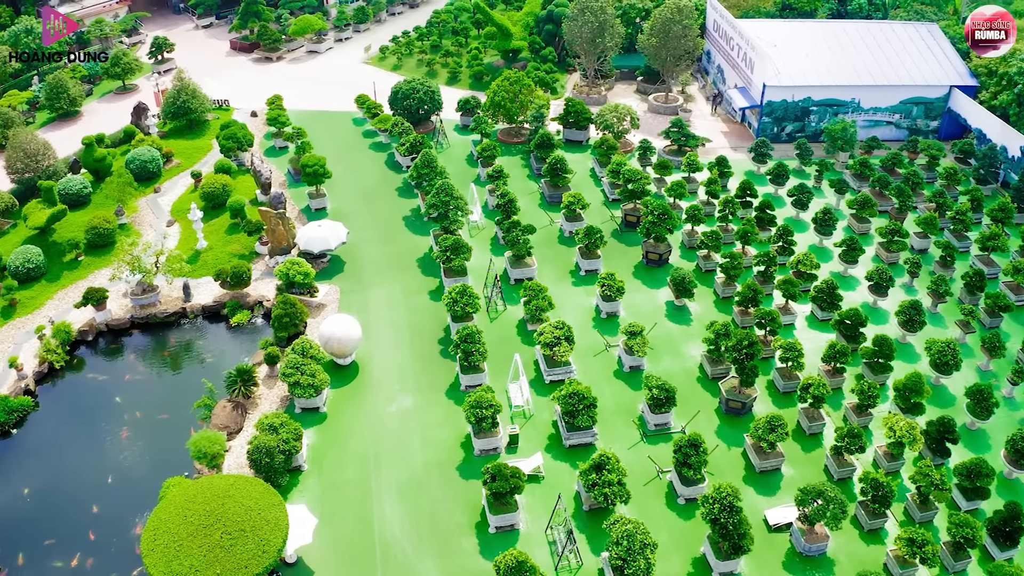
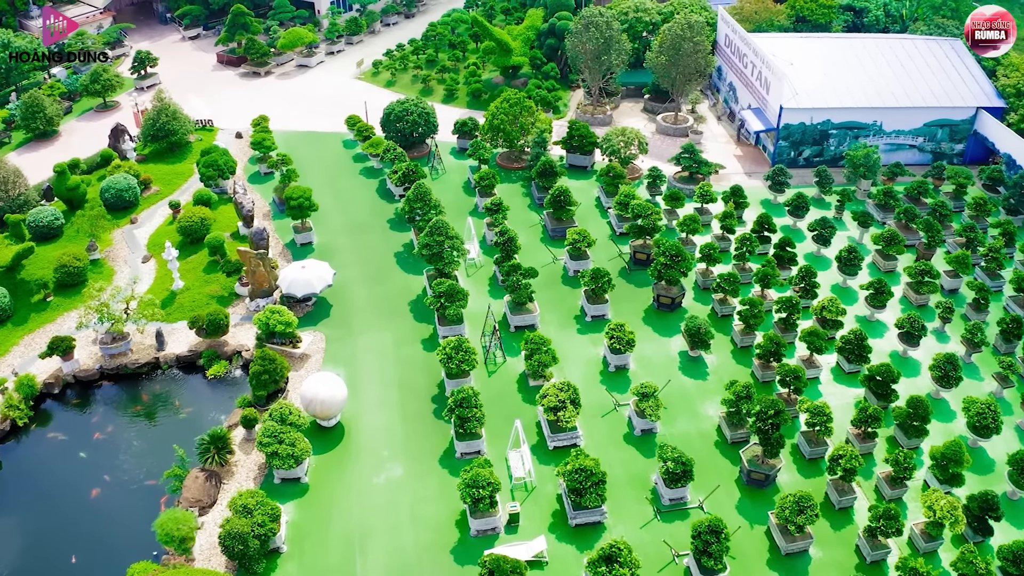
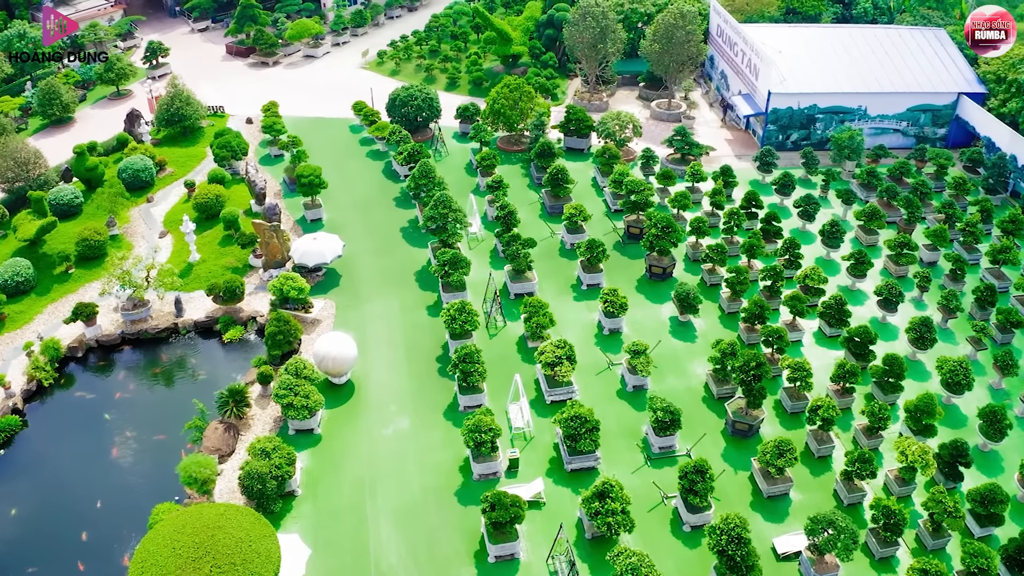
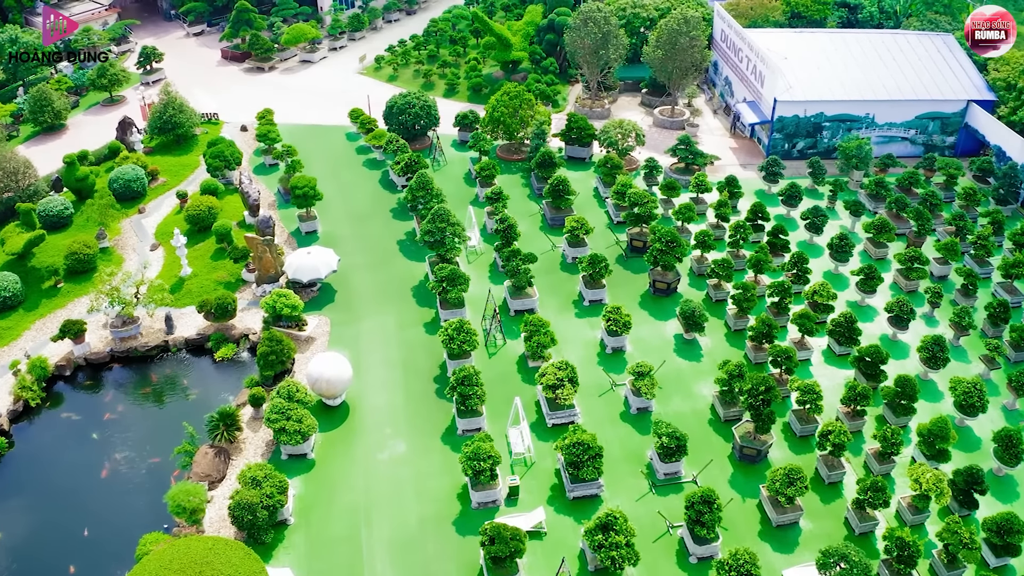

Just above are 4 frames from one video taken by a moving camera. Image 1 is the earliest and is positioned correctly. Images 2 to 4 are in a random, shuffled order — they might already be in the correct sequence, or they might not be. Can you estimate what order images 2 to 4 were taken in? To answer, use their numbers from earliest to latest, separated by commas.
3, 4, 2
